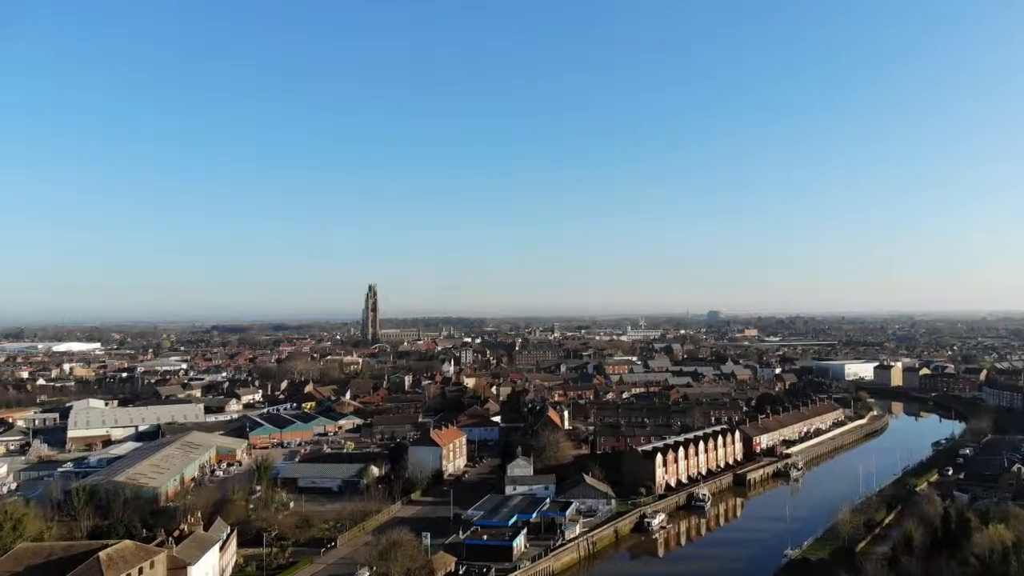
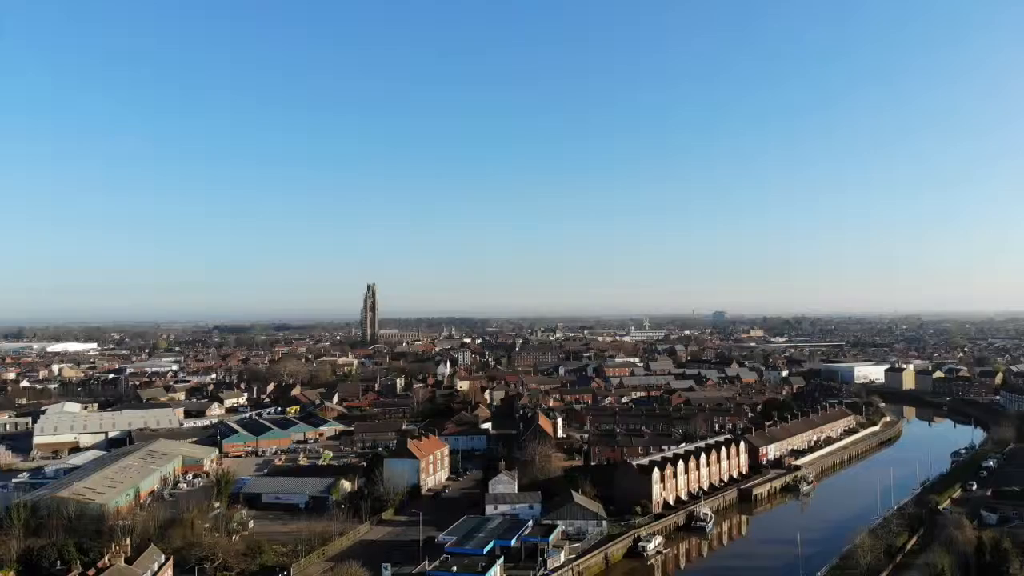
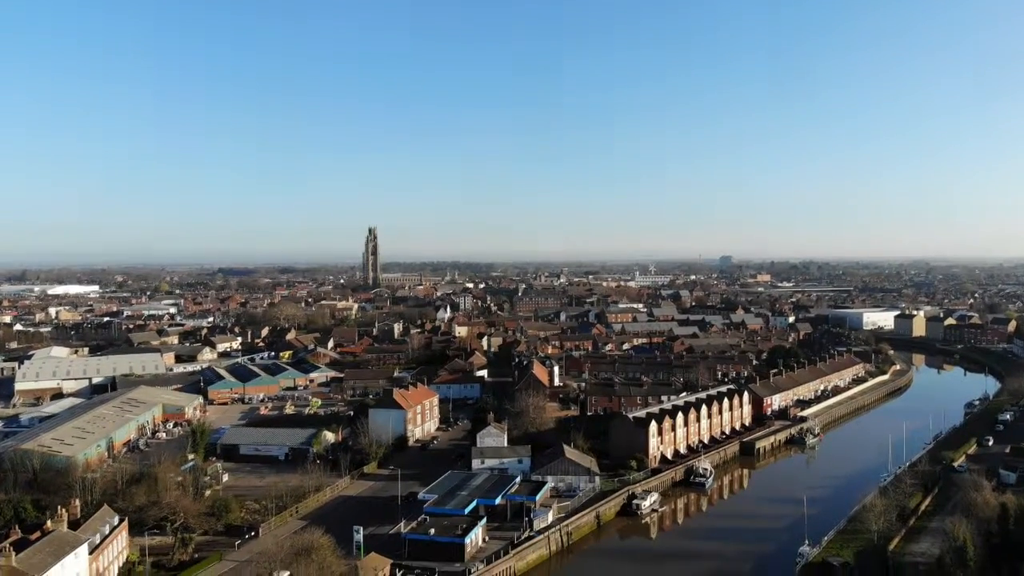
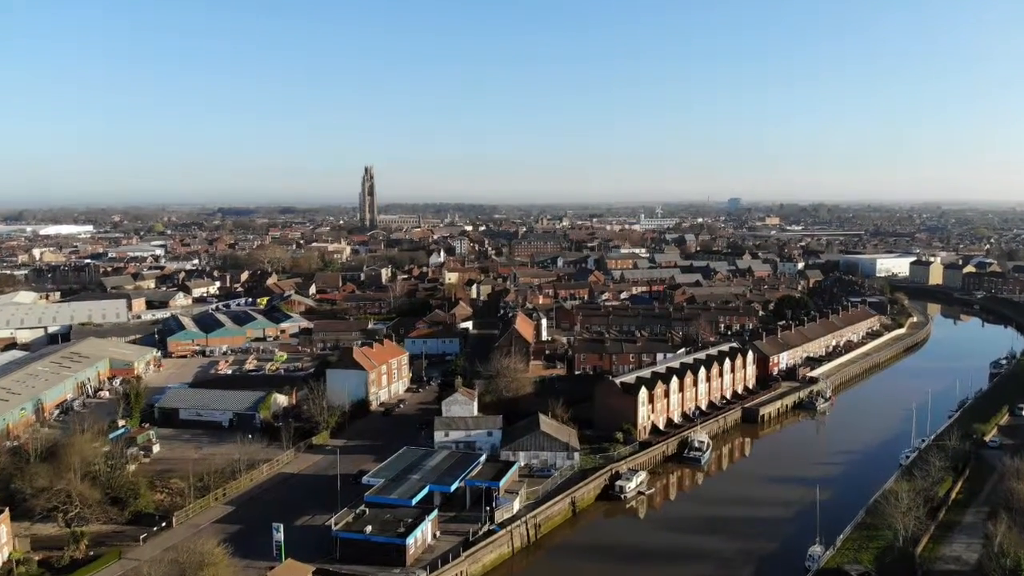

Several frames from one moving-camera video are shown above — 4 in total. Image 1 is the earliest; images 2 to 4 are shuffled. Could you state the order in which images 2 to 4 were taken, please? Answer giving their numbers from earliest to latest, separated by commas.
2, 3, 4
